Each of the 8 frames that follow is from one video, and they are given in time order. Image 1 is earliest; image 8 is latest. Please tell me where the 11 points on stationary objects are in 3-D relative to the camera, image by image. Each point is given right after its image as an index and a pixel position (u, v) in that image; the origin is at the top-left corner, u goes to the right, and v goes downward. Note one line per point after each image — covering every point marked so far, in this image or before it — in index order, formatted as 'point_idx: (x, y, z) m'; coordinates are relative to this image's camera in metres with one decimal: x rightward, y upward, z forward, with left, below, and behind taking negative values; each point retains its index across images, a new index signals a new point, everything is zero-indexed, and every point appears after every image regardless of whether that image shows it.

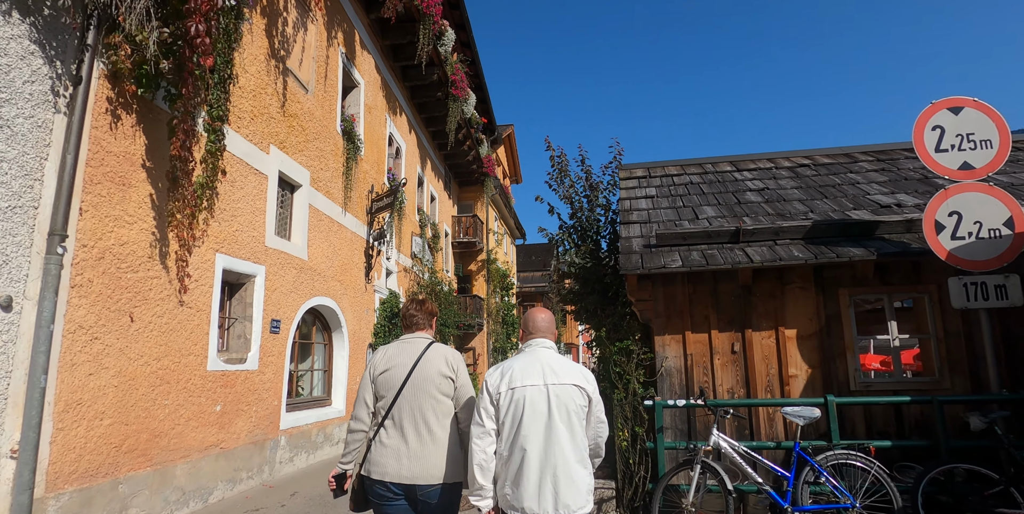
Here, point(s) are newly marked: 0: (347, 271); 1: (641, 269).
0: (-2.8, -0.2, +9.2) m
1: (+1.3, -0.1, +5.1) m
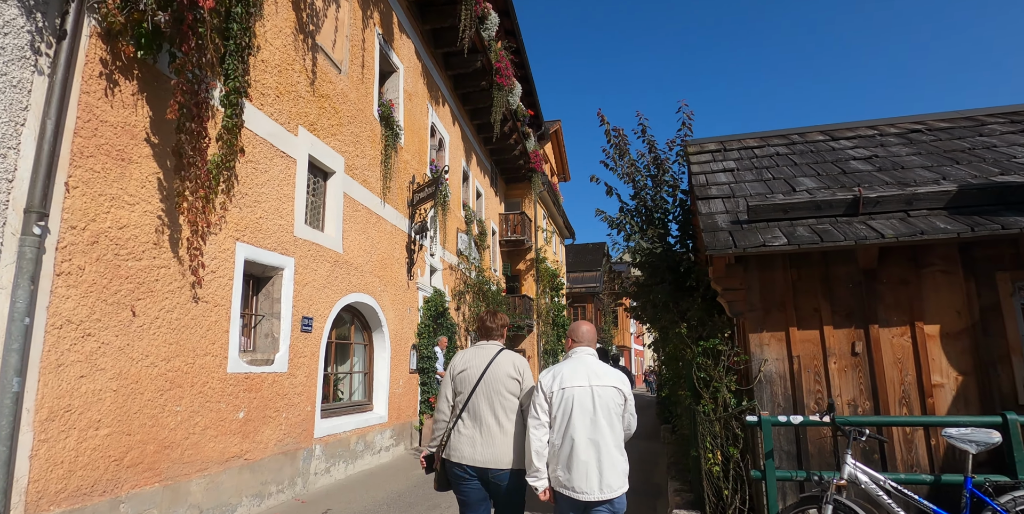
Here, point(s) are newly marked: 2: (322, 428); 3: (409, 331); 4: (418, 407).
0: (-2.0, -0.1, +8.6) m
1: (+1.7, +0.1, +4.1) m
2: (-2.3, -2.1, +6.5) m
3: (-1.8, -1.3, +9.3) m
4: (-1.7, -2.7, +9.6) m
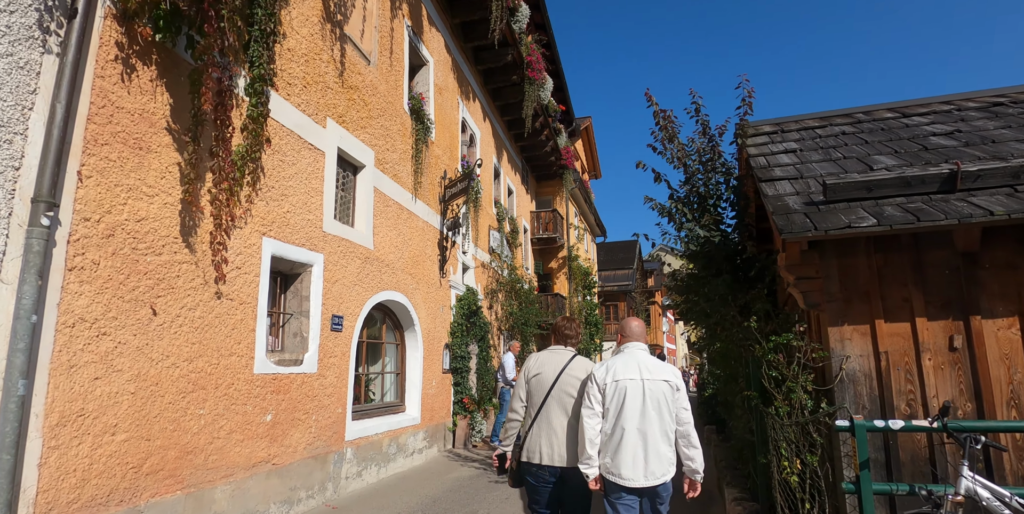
0: (-1.4, -0.1, +8.3) m
1: (+2.0, +0.2, +3.6) m
2: (-1.8, -2.0, +6.2) m
3: (-1.2, -1.2, +9.0) m
4: (-1.0, -2.6, +9.3) m
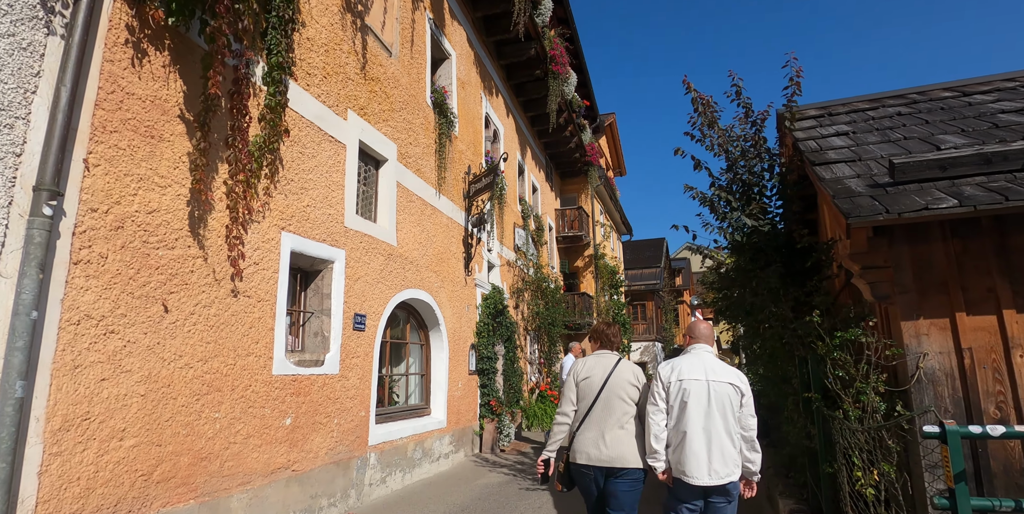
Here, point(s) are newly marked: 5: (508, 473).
0: (-1.0, -0.1, +8.0) m
1: (+2.2, +0.2, +3.2) m
2: (-1.5, -2.0, +6.0) m
3: (-0.7, -1.2, +8.8) m
4: (-0.6, -2.6, +9.0) m
5: (-0.1, -3.1, +7.6) m
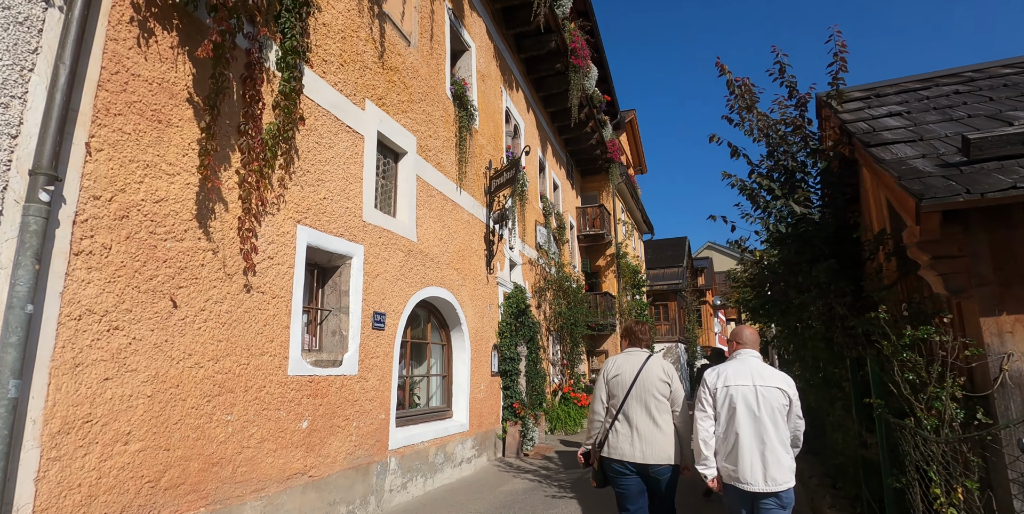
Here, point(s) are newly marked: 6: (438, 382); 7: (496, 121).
0: (-0.7, 0.0, +7.8) m
1: (+2.4, +0.3, +2.8) m
2: (-1.2, -1.9, +5.7) m
3: (-0.4, -1.2, +8.5) m
4: (-0.2, -2.6, +8.8) m
5: (+0.3, -3.0, +7.3) m
6: (-1.0, -1.7, +7.3) m
7: (-0.3, +2.5, +9.8) m
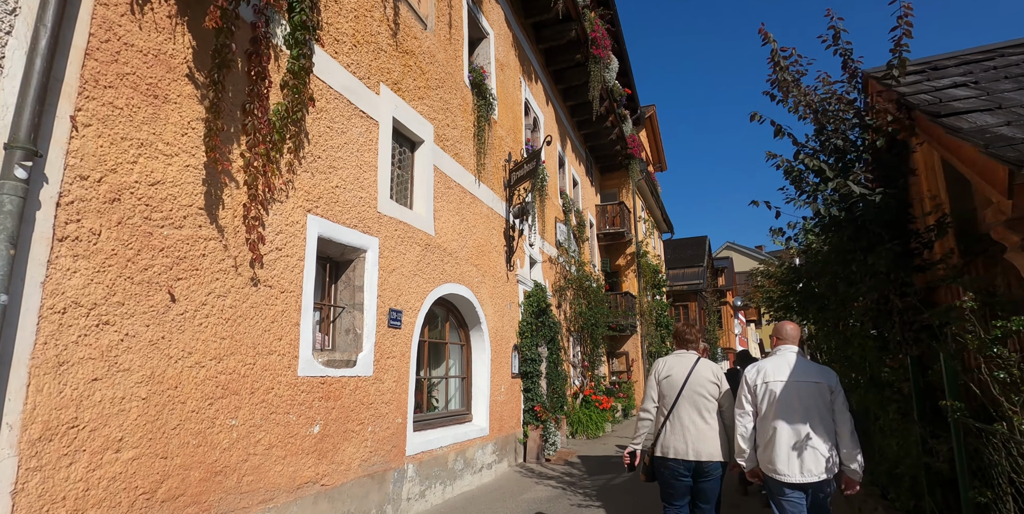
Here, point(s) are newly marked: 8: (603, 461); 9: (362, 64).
0: (-0.4, 0.0, +7.4) m
1: (+2.6, +0.4, +2.4) m
2: (-1.0, -1.9, +5.4) m
3: (0.0, -1.1, +8.1) m
4: (+0.1, -2.5, +8.4) m
5: (+0.6, -3.0, +6.9) m
6: (-0.7, -1.6, +7.0) m
7: (0.0, +2.6, +9.5) m
8: (+1.5, -3.3, +8.6) m
9: (-1.4, +1.8, +5.1) m
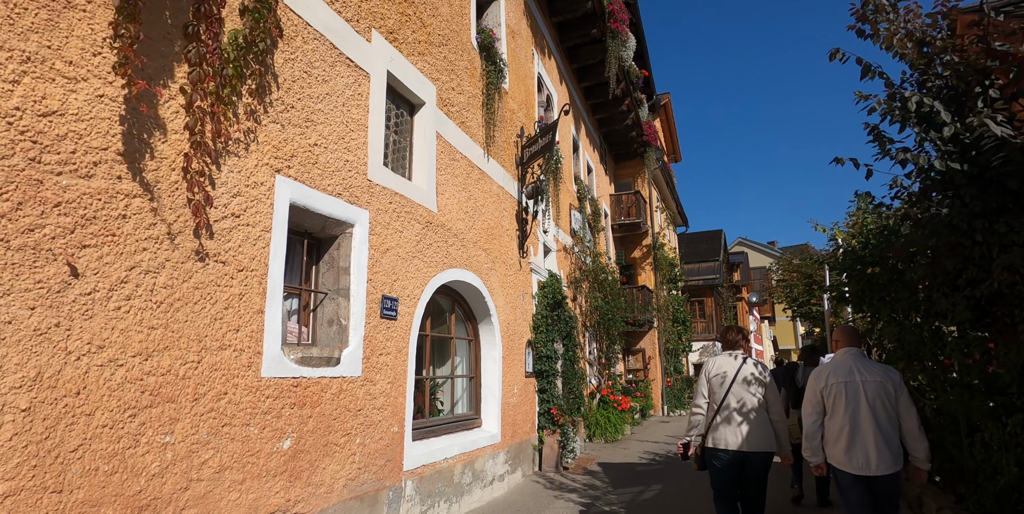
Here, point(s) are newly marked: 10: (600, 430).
0: (-0.2, +0.2, +6.6) m
1: (+2.7, +0.6, +1.5) m
2: (-0.8, -1.7, +4.5) m
3: (+0.2, -0.9, +7.3) m
4: (+0.3, -2.3, +7.5) m
5: (+0.8, -2.8, +6.1) m
6: (-0.5, -1.5, +6.1) m
7: (+0.2, +2.8, +8.6) m
8: (+1.7, -3.1, +7.8) m
9: (-1.3, +2.0, +4.3) m
10: (+1.8, -3.4, +10.7) m
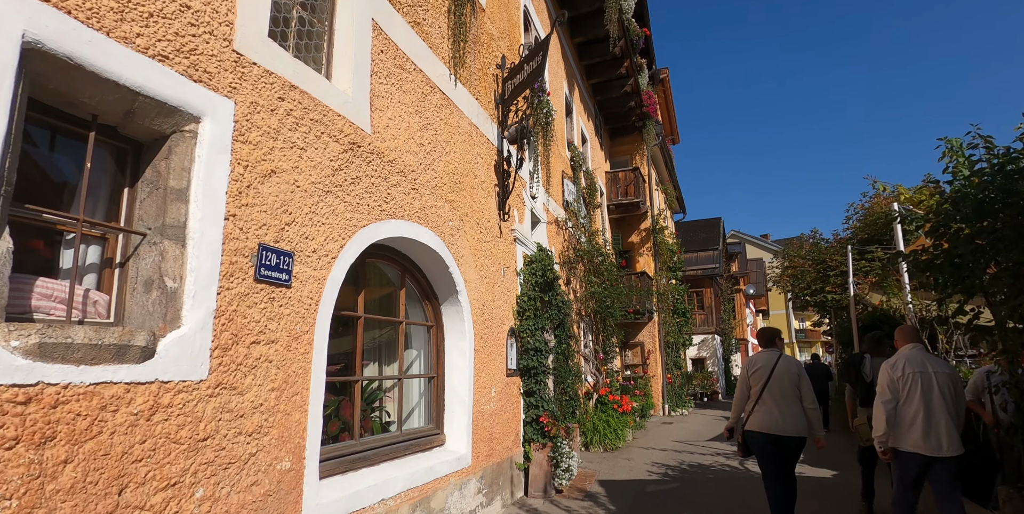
0: (-0.4, +0.6, +4.9) m
1: (+2.6, +0.9, -0.1) m
2: (-1.0, -1.3, +2.9) m
3: (-0.1, -0.5, +5.6) m
4: (+0.1, -1.9, +5.9) m
5: (+0.5, -2.4, +4.4) m
6: (-0.8, -1.1, +4.5) m
7: (0.0, +3.1, +6.9) m
8: (+1.4, -2.7, +6.2) m
9: (-1.5, +2.4, +2.6) m
10: (+1.5, -3.0, +9.1) m
